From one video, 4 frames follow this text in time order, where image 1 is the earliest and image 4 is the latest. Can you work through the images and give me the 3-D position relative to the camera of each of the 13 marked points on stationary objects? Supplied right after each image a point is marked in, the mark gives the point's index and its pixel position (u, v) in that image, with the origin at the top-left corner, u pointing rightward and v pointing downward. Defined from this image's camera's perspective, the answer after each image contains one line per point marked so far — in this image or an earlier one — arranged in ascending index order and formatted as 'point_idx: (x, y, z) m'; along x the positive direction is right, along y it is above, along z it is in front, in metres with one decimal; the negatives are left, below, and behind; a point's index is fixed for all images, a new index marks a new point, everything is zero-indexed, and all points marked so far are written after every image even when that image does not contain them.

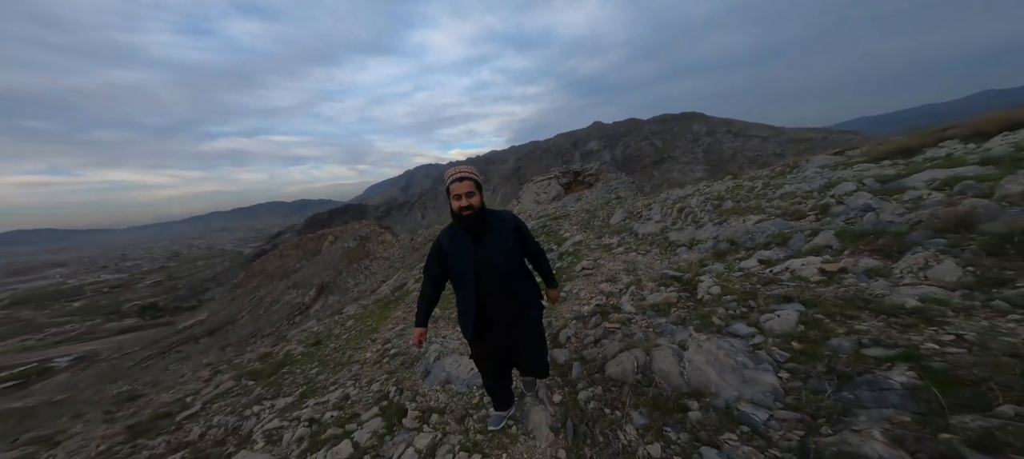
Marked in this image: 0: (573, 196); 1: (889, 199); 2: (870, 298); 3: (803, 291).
0: (+3.5, +1.9, +17.4) m
1: (+4.8, +0.4, +3.9) m
2: (+2.7, -0.5, +2.3) m
3: (+2.6, -0.6, +2.8) m
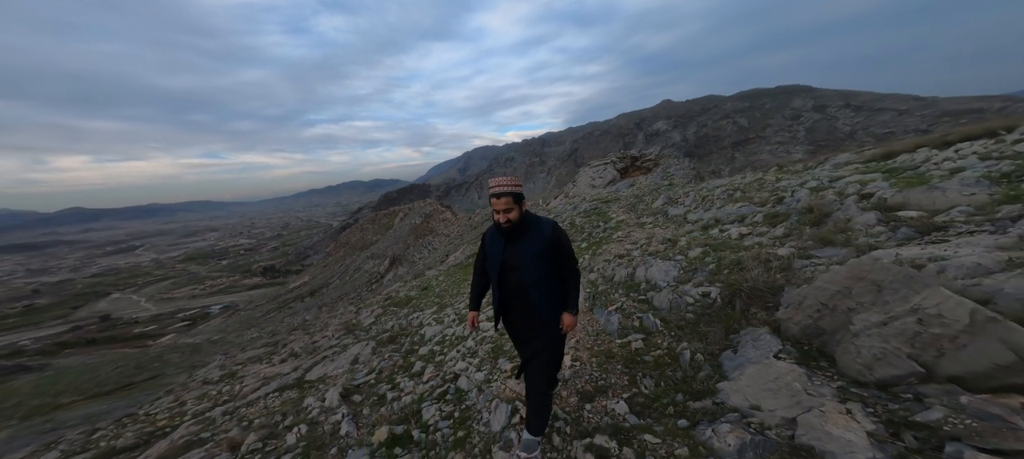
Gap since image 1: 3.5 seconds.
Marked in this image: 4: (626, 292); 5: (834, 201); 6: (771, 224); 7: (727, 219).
0: (+7.1, +3.0, +19.6) m
1: (+6.0, +0.7, +6.2) m
2: (+3.6, -0.2, +5.1) m
3: (+3.6, -0.2, +5.6) m
4: (+1.8, -1.0, +5.0) m
5: (+5.4, +0.5, +5.2) m
6: (+4.7, +0.1, +5.7) m
7: (+5.1, +0.3, +7.4) m
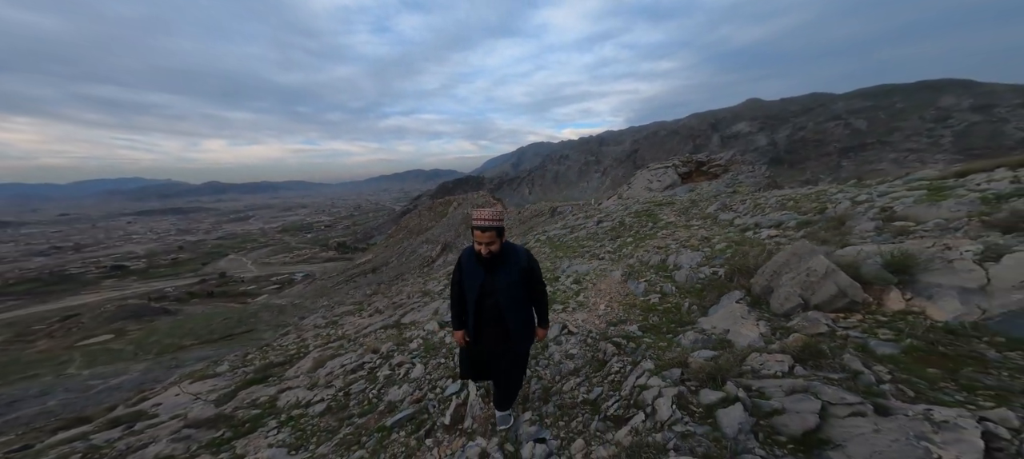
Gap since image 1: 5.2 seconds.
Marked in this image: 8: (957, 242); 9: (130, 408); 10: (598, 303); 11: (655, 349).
0: (+10.7, +2.7, +19.8) m
1: (+7.3, +0.5, +6.8) m
2: (+4.7, -0.2, +6.1) m
3: (+4.8, -0.2, +6.5) m
4: (+2.9, -0.8, +6.3) m
5: (+6.5, +0.3, +5.9) m
6: (+5.9, 0.0, +6.5) m
7: (+6.6, +0.1, +8.1) m
8: (+4.1, -0.1, +2.9) m
9: (-11.9, -5.6, +9.8) m
10: (+1.5, -1.2, +5.3) m
11: (+1.6, -1.3, +3.5) m
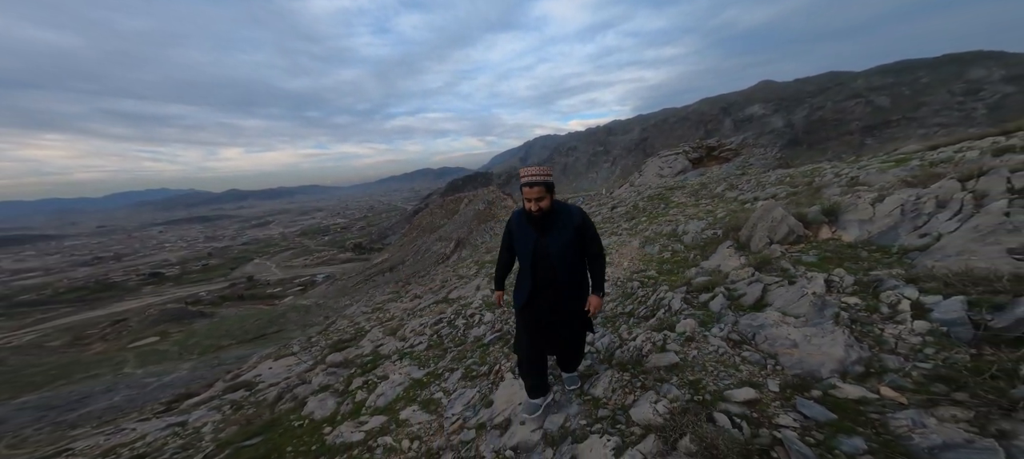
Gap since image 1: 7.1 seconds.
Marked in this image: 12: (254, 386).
0: (+11.9, +3.9, +20.9) m
1: (+8.2, +1.3, +8.1) m
2: (+5.7, +0.5, +7.5) m
3: (+5.8, +0.5, +7.9) m
4: (+3.8, -0.2, +7.7) m
5: (+7.4, +1.1, +7.2) m
6: (+6.8, +0.8, +7.8) m
7: (+7.5, +0.9, +9.4) m
8: (+5.0, +0.5, +4.3) m
9: (-10.6, -5.5, +11.8) m
10: (+2.4, -0.7, +6.7) m
11: (+2.5, -0.8, +4.9) m
12: (-8.0, -4.8, +9.7) m
